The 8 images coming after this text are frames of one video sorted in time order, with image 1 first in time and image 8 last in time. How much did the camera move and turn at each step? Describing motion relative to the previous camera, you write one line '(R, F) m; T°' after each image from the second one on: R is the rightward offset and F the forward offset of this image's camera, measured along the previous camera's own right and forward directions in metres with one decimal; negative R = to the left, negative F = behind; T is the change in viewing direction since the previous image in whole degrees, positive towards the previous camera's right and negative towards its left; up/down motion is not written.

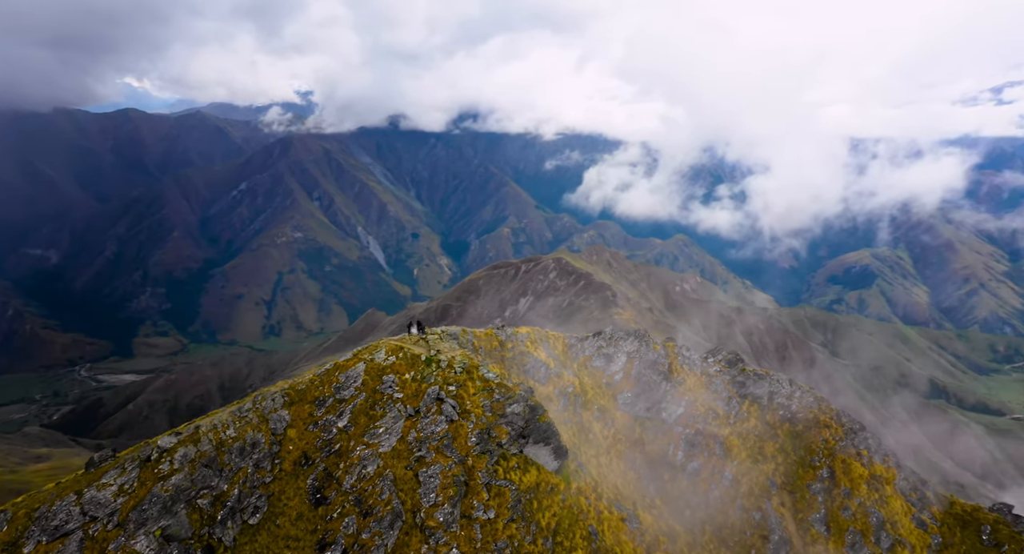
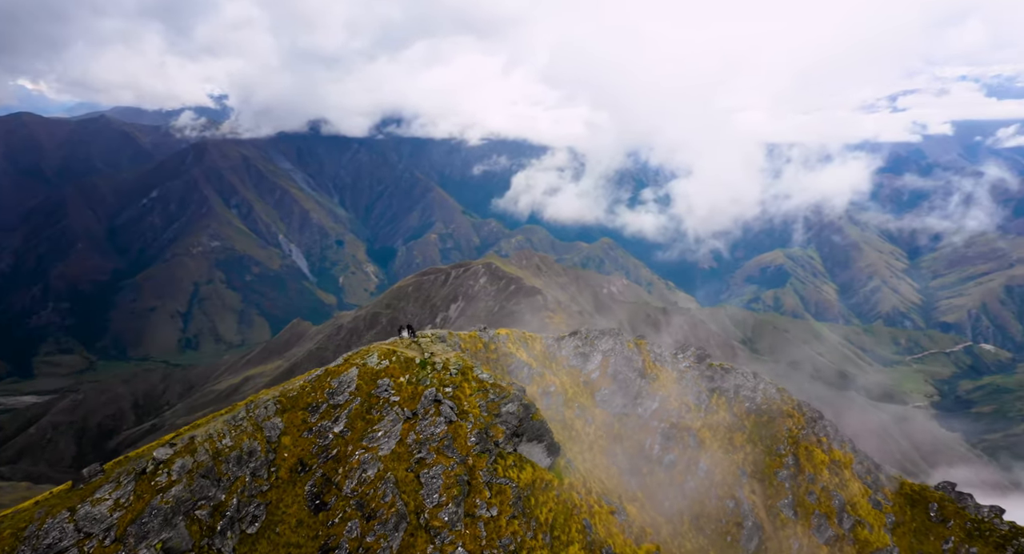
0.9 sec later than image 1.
(-5.5, -1.4) m; +5°
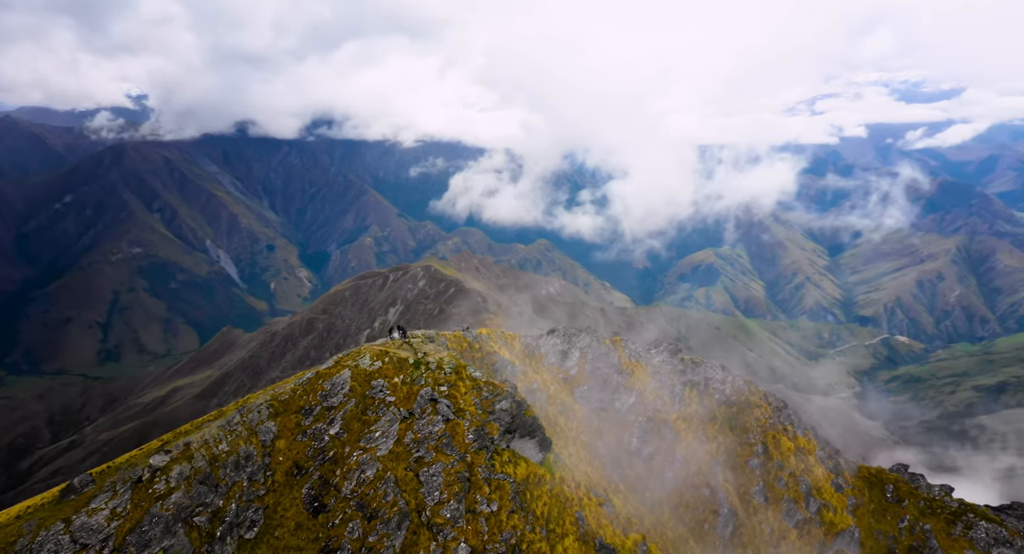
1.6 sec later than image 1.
(-4.7, -1.3) m; +4°
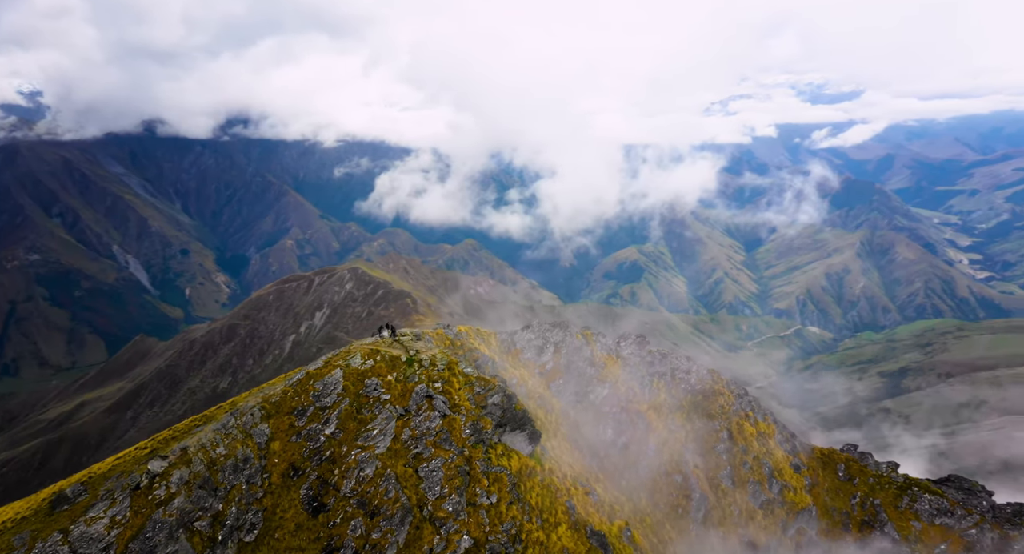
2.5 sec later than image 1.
(-5.6, -1.6) m; +5°
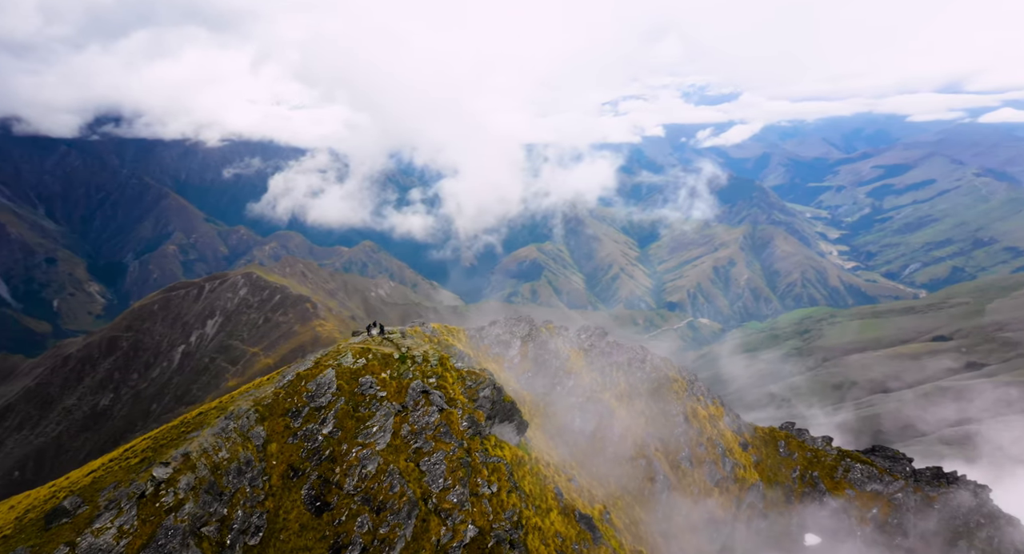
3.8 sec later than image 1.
(-8.2, -2.2) m; +7°
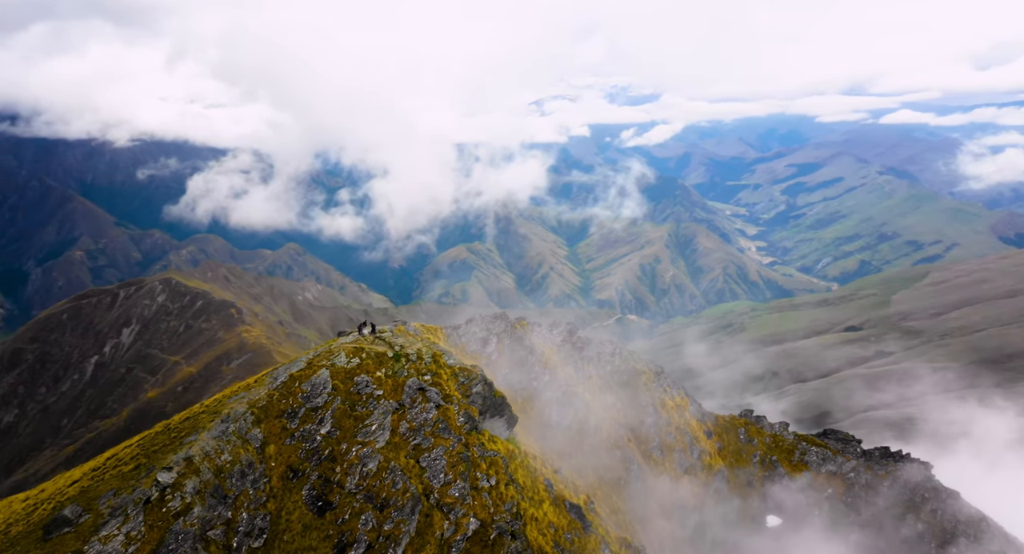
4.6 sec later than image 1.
(-5.7, -1.7) m; +5°
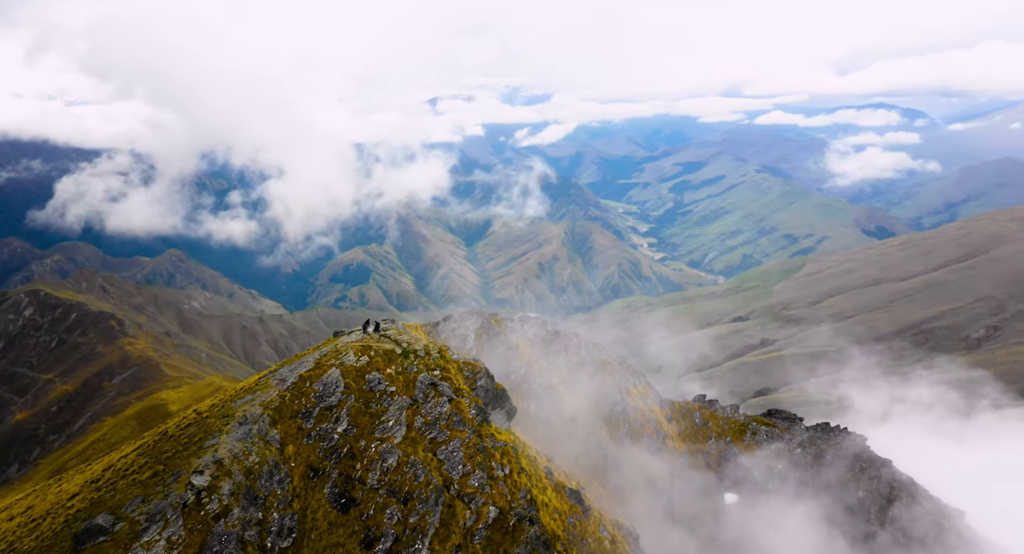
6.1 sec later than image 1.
(-10.1, -2.4) m; +6°
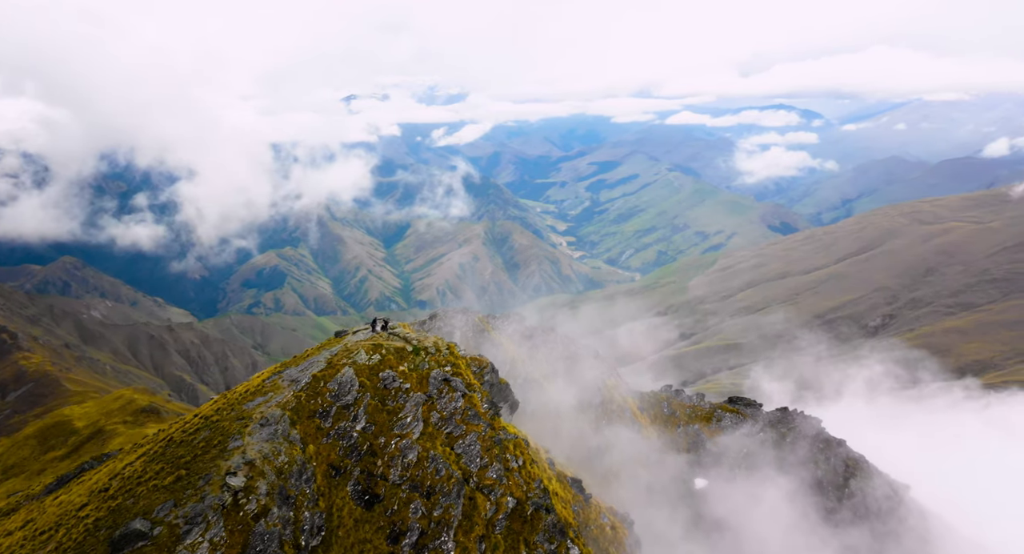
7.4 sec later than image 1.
(-8.5, -1.8) m; +5°
